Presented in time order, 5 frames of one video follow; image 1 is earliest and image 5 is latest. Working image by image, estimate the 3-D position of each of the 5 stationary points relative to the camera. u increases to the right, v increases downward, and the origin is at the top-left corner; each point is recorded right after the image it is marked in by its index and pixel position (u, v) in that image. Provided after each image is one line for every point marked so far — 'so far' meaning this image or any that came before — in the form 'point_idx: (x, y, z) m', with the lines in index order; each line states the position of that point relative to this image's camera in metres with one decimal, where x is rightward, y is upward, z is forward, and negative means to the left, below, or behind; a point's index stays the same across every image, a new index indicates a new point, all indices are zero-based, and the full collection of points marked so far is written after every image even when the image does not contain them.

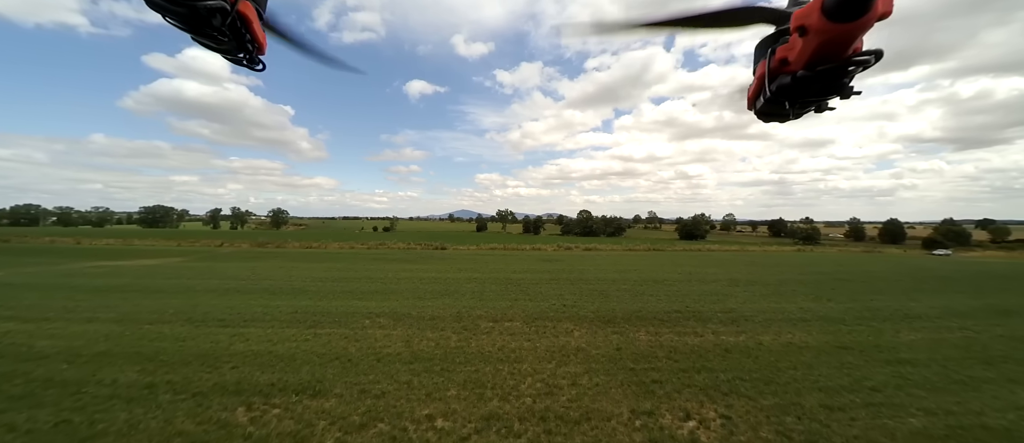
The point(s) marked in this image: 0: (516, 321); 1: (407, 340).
0: (+0.1, -3.7, +12.0) m
1: (-3.4, -3.8, +10.2) m
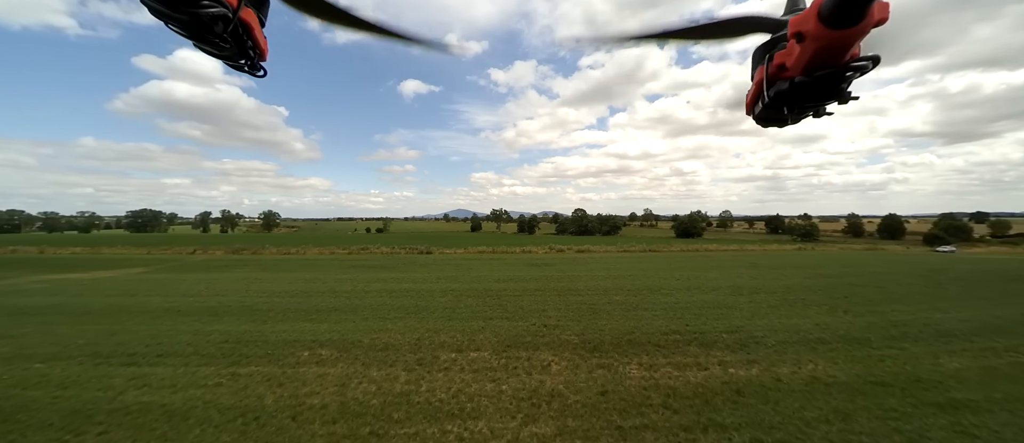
0: (-0.9, -4.0, +10.0) m
1: (-4.4, -4.2, +8.3) m
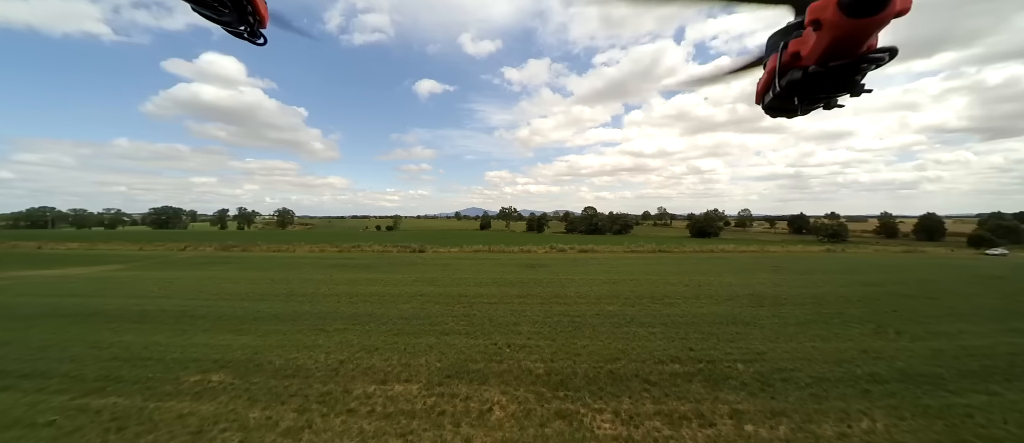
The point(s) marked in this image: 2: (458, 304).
0: (-2.3, -3.8, +7.6) m
1: (-5.9, -4.0, +6.0) m
2: (-2.5, -3.7, +14.4) m
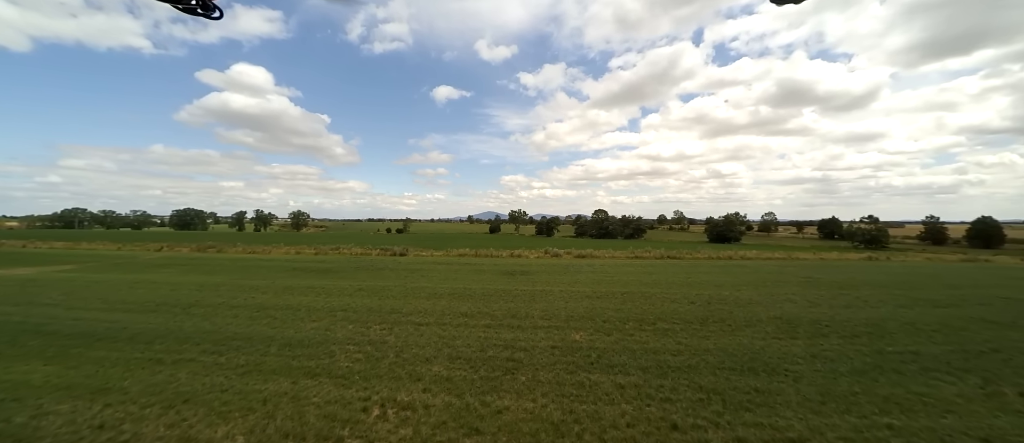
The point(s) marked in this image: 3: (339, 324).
0: (-4.8, -3.5, +4.2) m
1: (-8.4, -3.7, +2.8) m
2: (-4.6, -3.5, +11.0) m
3: (-5.9, -3.5, +11.2) m
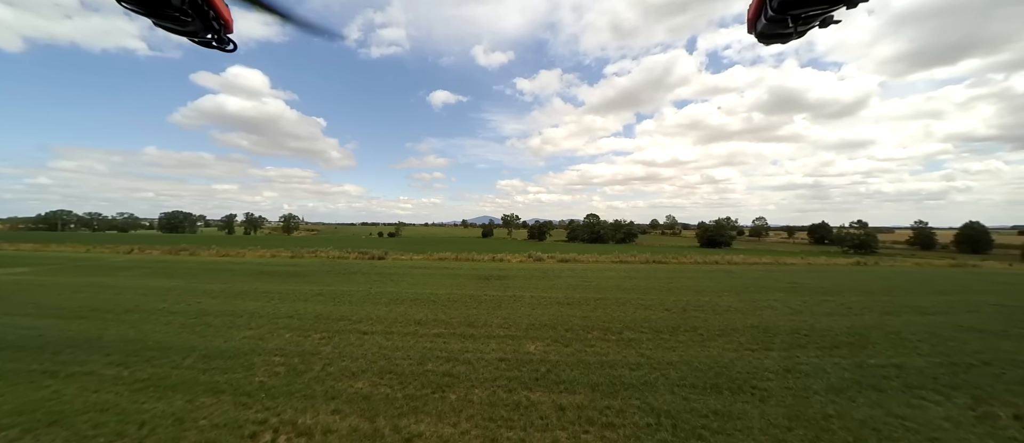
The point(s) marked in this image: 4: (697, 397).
0: (-6.1, -3.4, +3.2) m
1: (-9.8, -3.5, +1.7) m
2: (-6.1, -3.5, +10.0) m
3: (-7.4, -3.5, +10.2) m
4: (+3.6, -3.4, +6.2) m
